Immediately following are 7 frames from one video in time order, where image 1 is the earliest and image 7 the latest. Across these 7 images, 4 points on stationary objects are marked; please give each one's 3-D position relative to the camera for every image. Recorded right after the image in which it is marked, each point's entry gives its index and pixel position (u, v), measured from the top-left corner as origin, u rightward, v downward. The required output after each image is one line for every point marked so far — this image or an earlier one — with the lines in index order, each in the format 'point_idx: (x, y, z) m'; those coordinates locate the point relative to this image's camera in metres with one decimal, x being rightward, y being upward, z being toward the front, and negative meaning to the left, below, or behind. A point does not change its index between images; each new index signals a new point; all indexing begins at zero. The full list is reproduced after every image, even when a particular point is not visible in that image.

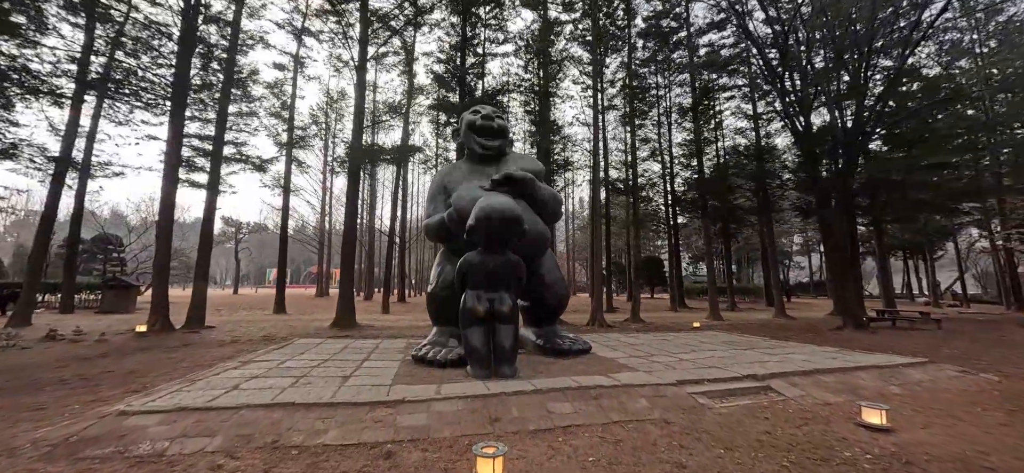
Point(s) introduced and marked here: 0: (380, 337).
0: (-1.6, -1.2, +4.9) m
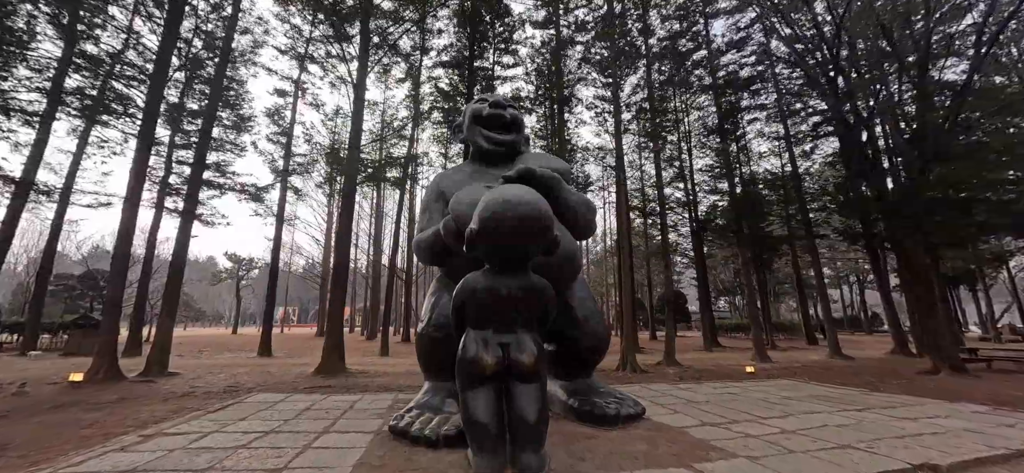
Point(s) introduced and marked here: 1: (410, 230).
0: (-1.4, -1.5, +4.0) m
1: (-3.7, +0.2, +14.9) m
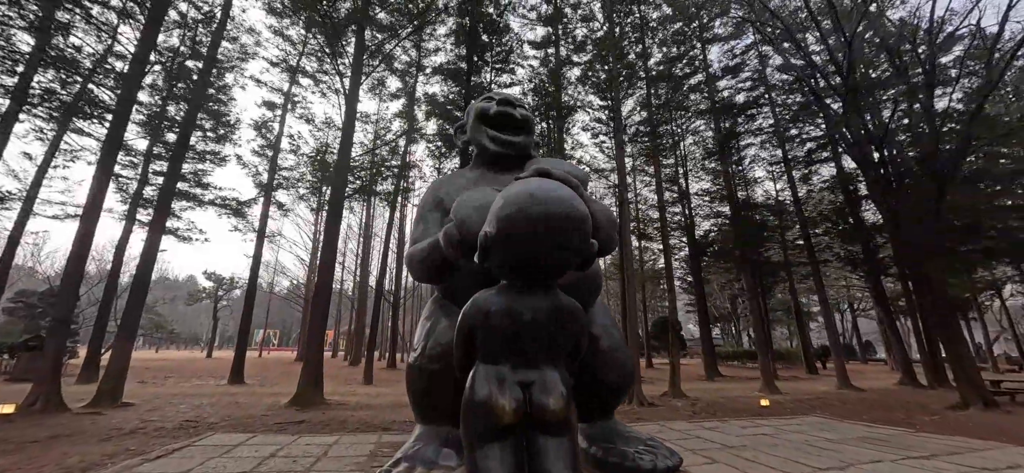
0: (-1.4, -1.6, +3.5) m
1: (-3.9, -0.5, +14.4) m
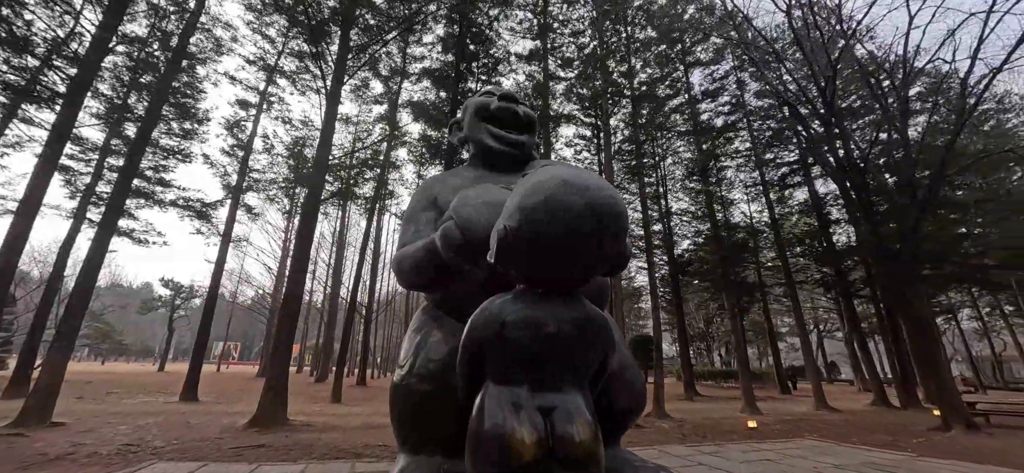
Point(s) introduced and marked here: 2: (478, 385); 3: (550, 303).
0: (-1.5, -1.7, +3.2) m
1: (-4.7, -0.9, +14.0) m
2: (-0.1, -0.4, +1.2) m
3: (+0.1, -0.2, +1.1) m
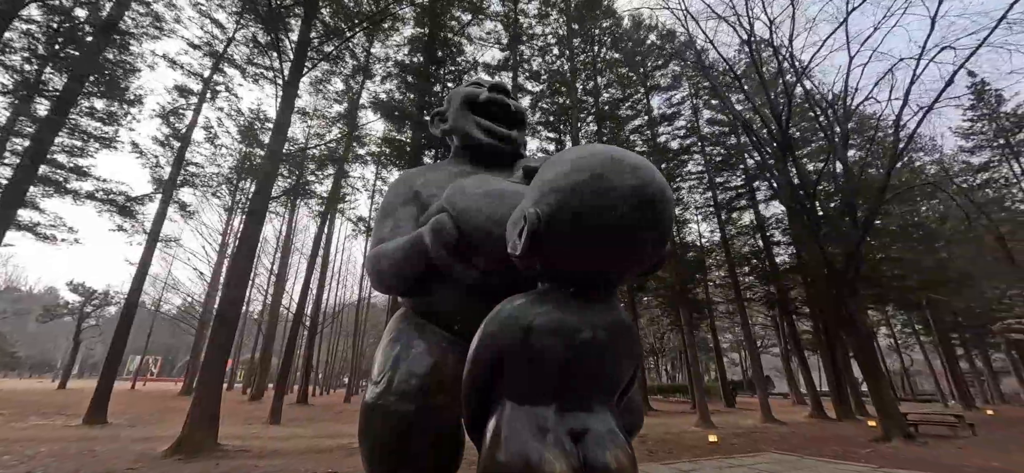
0: (-1.7, -1.6, +2.7) m
1: (-6.1, -1.1, +13.1) m
2: (0.0, -0.4, +1.0) m
3: (+0.2, -0.2, +0.9) m
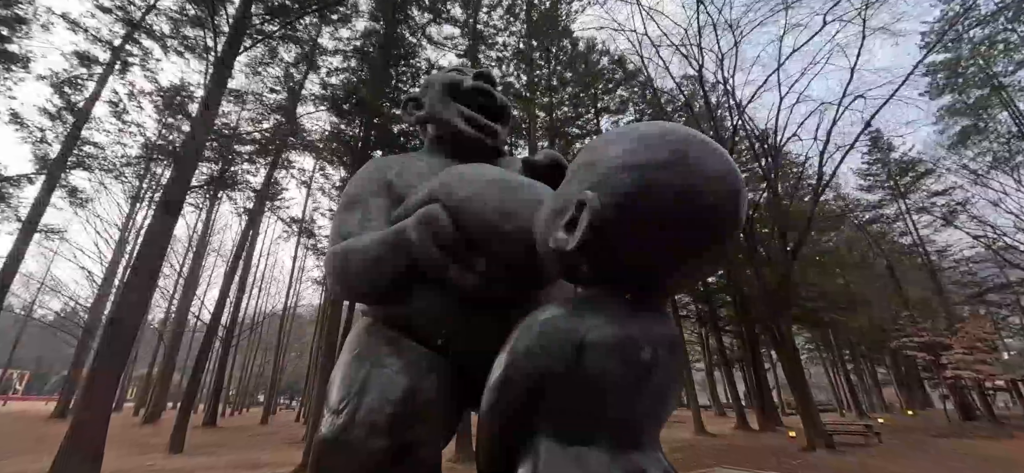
0: (-2.0, -1.6, +2.2) m
1: (-7.8, -1.1, +11.9) m
2: (0.0, -0.4, +0.8) m
3: (+0.2, -0.1, +0.7) m
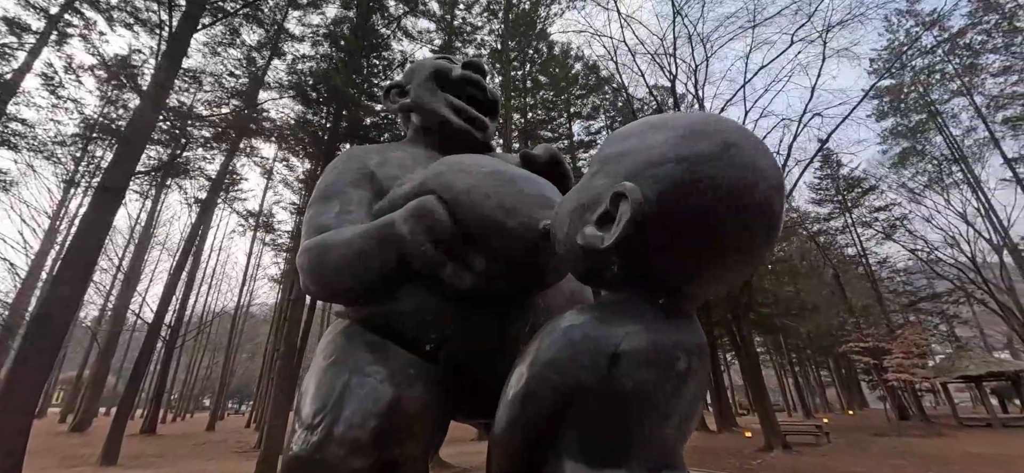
0: (-2.1, -1.5, +1.9) m
1: (-8.6, -0.9, +11.1) m
2: (0.0, -0.4, +0.7) m
3: (+0.3, -0.1, +0.7) m
